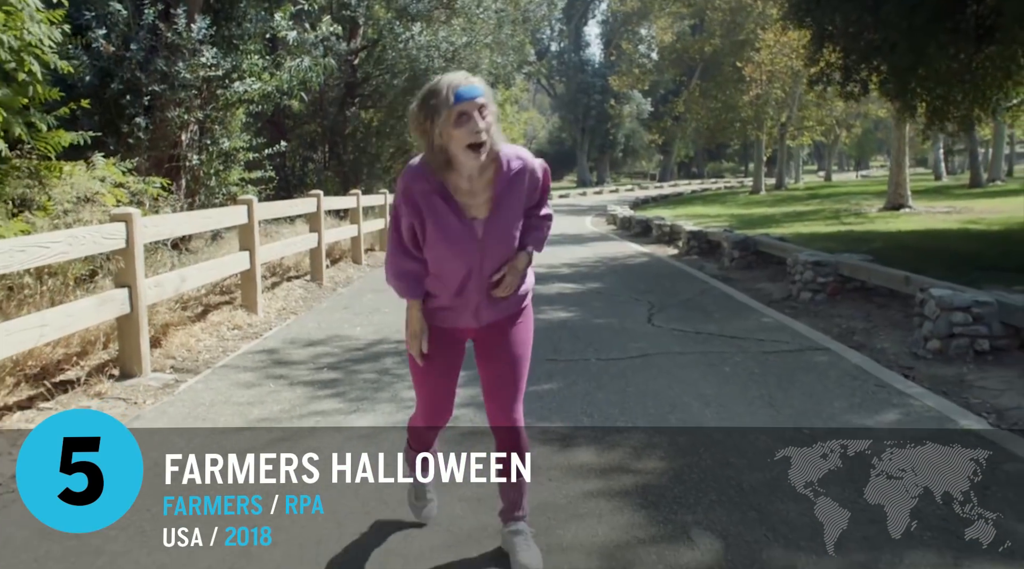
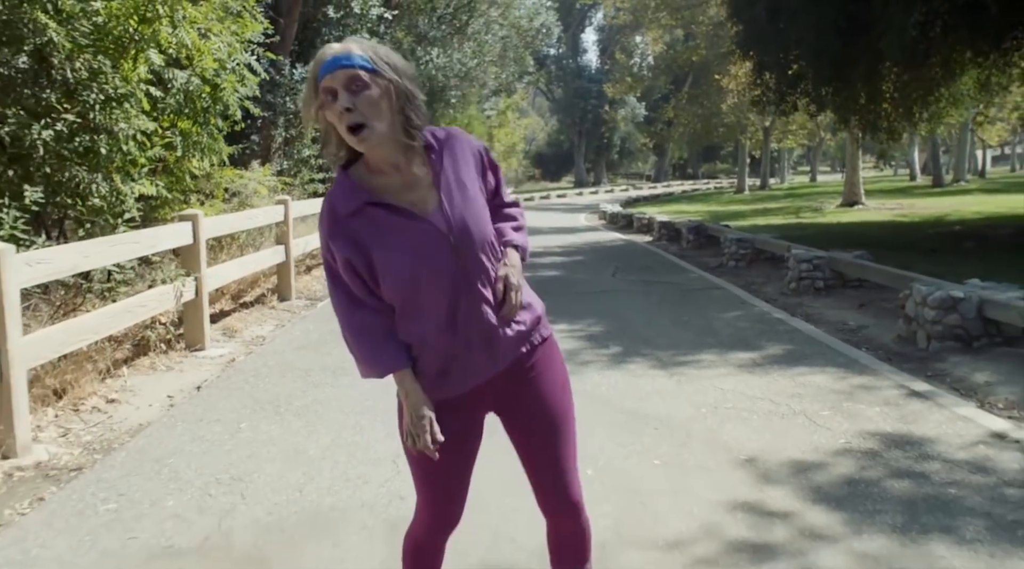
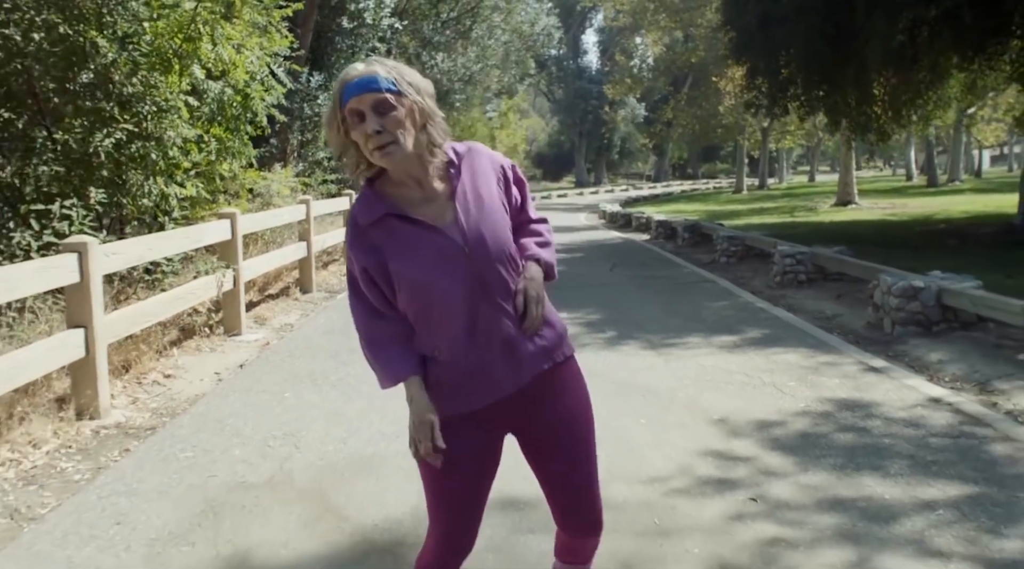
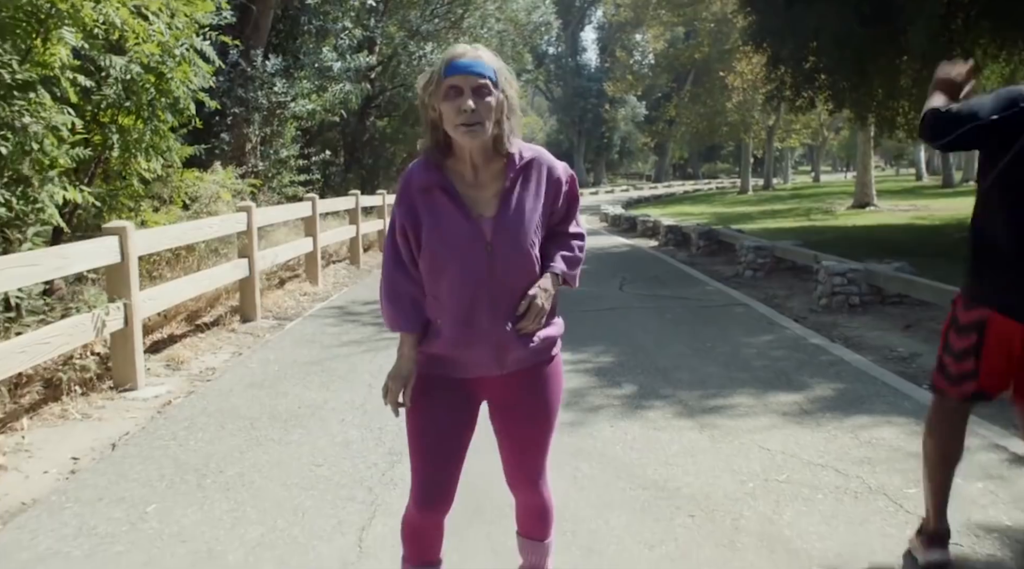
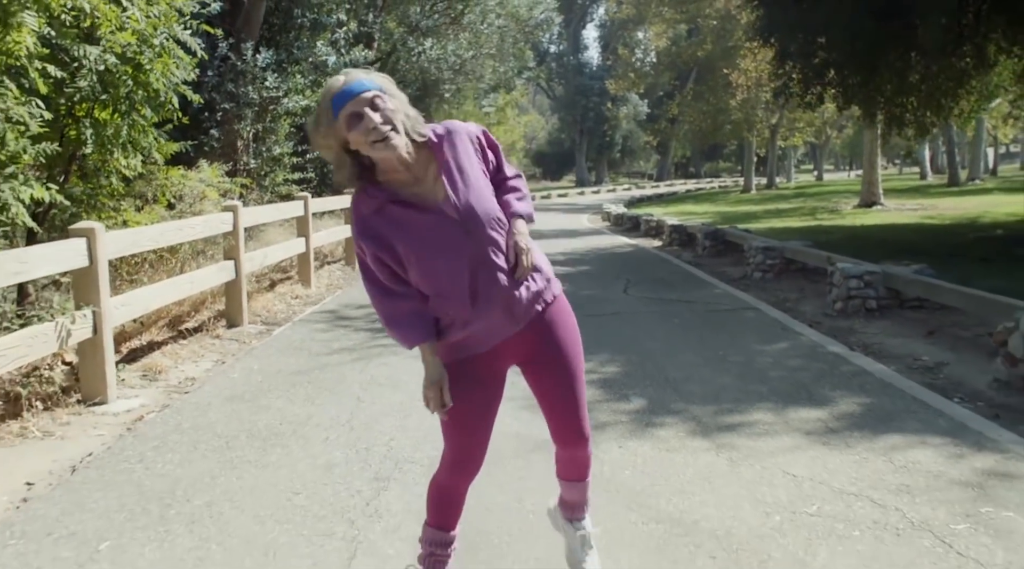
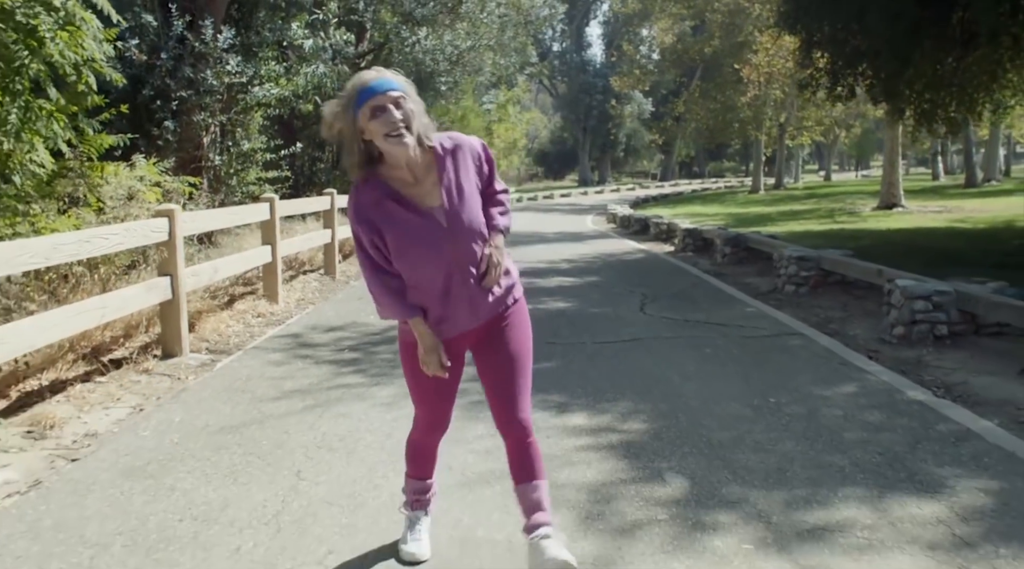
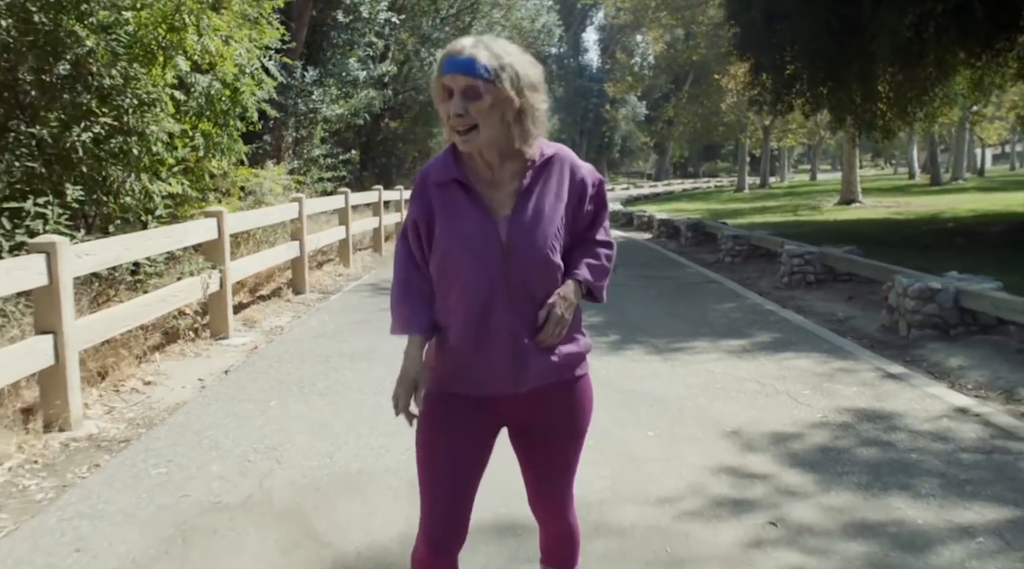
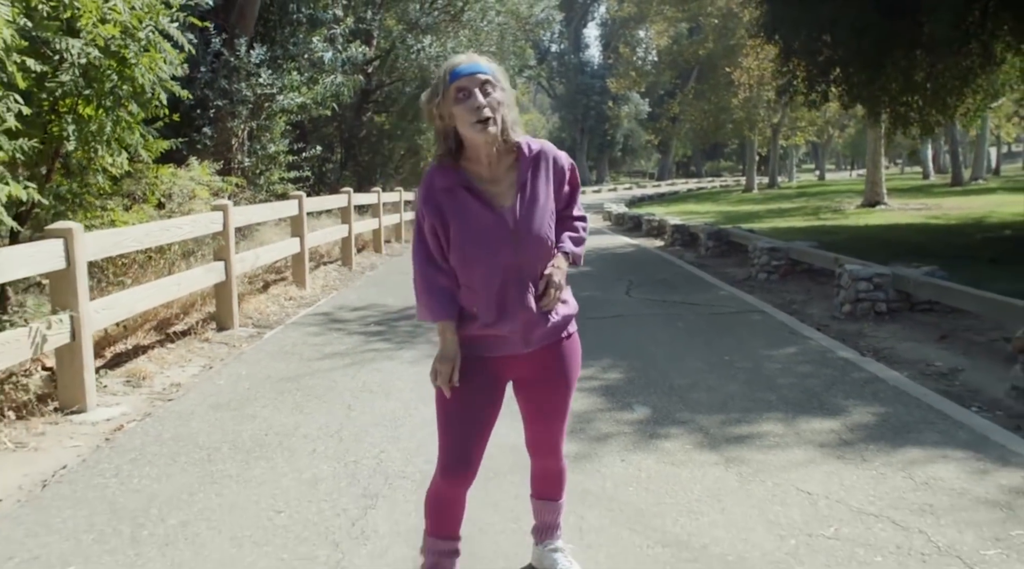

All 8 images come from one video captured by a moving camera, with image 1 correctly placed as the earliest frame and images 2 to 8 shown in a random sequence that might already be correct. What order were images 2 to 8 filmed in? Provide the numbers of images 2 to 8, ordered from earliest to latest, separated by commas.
6, 8, 5, 4, 2, 7, 3
